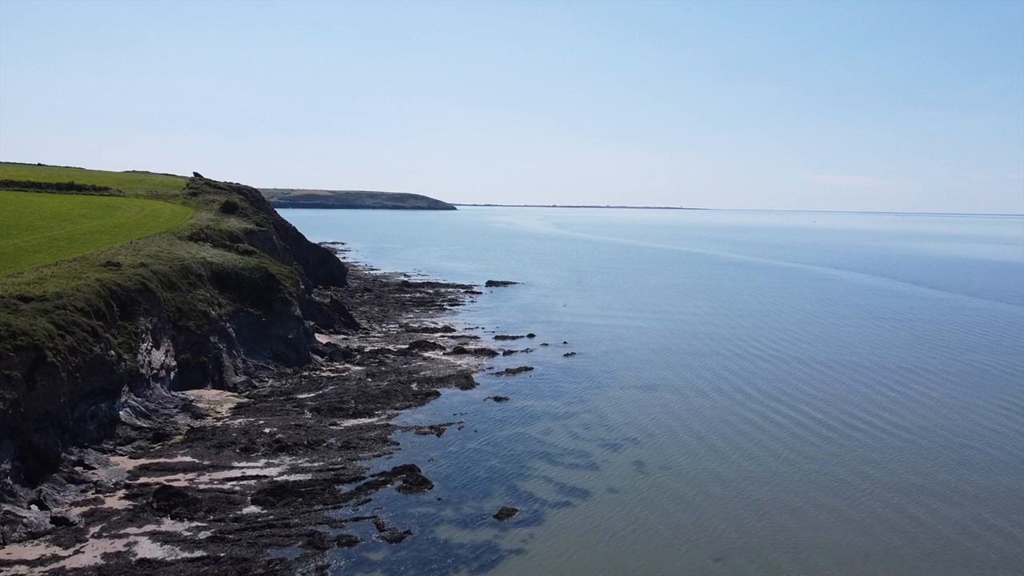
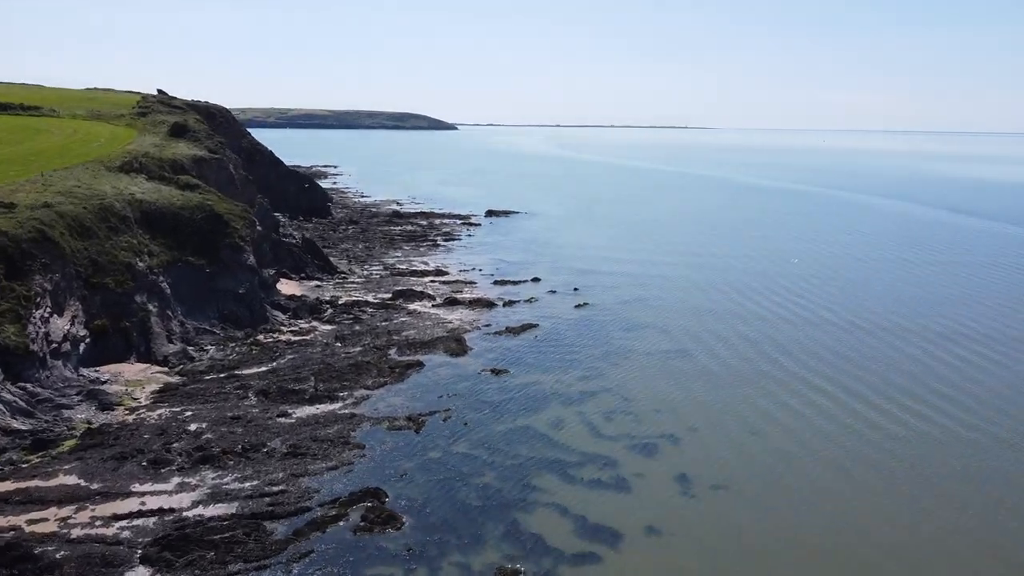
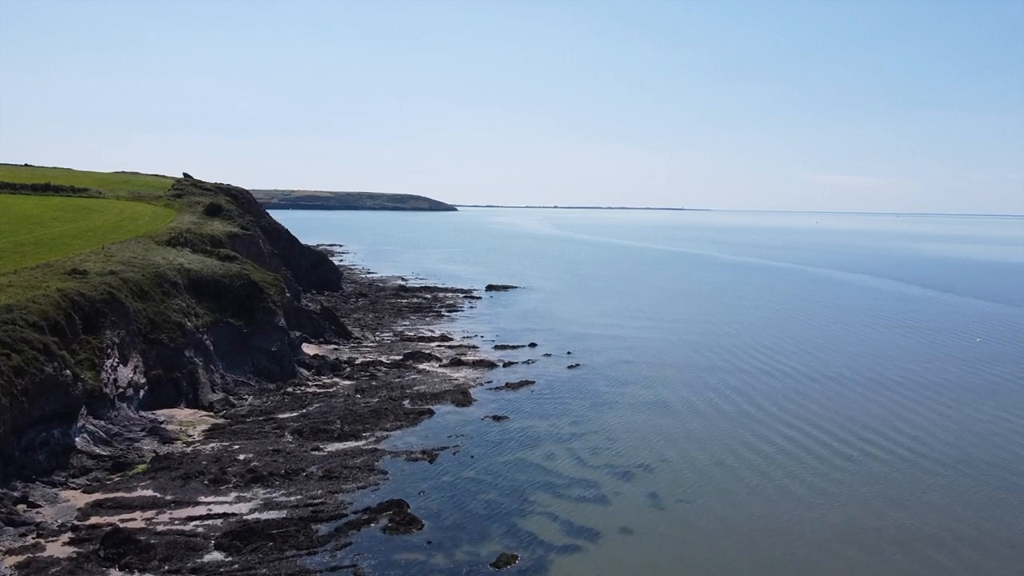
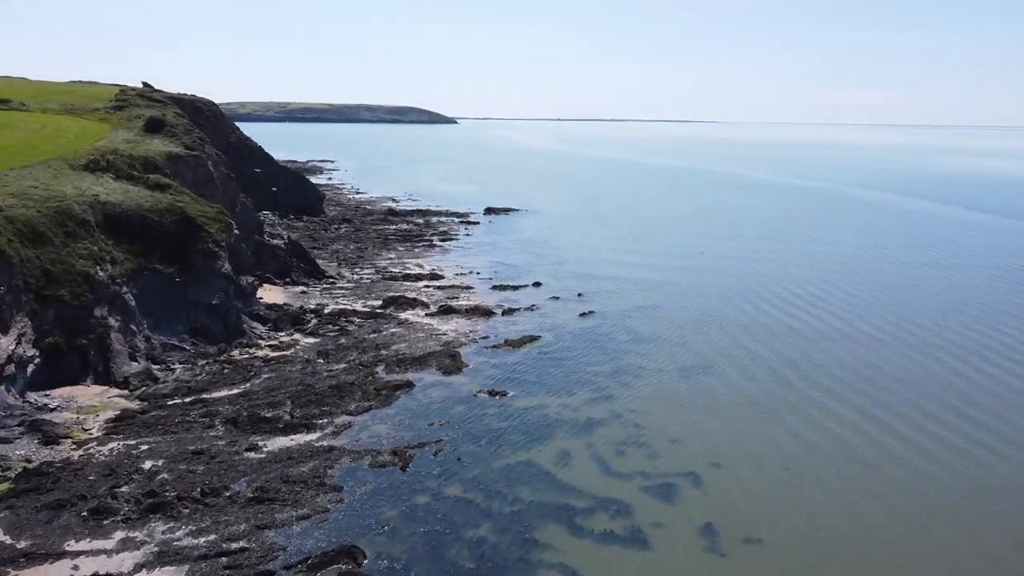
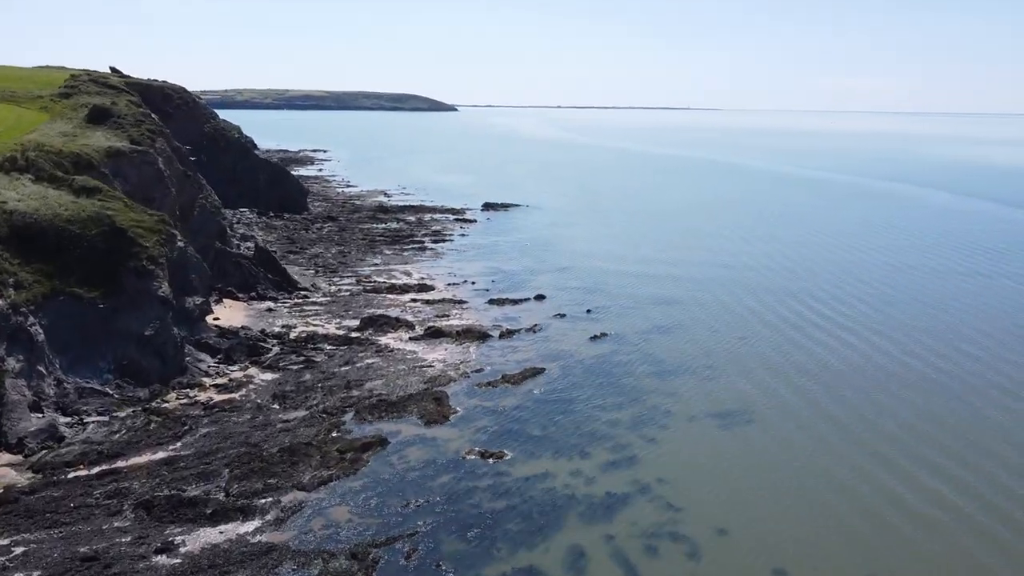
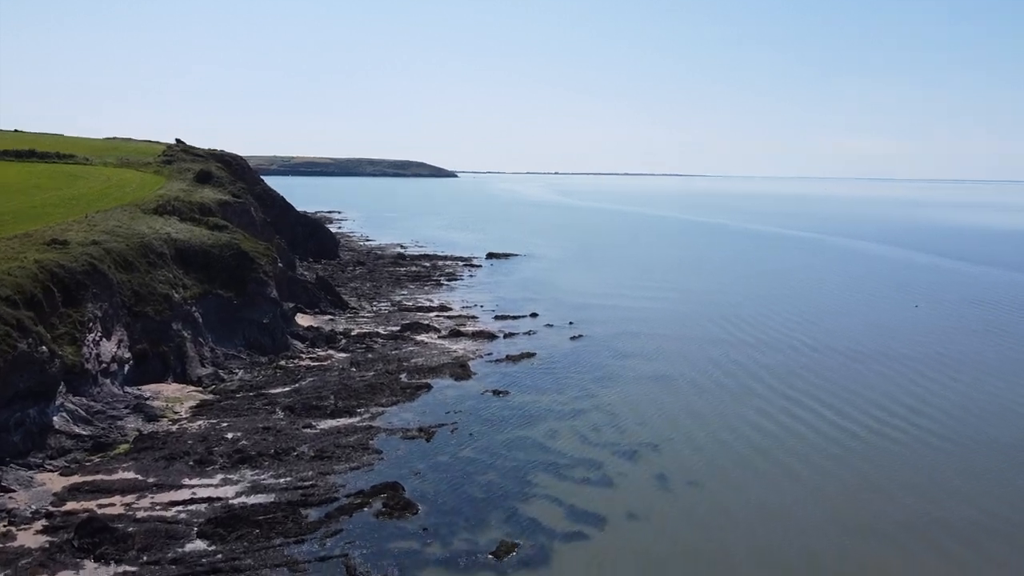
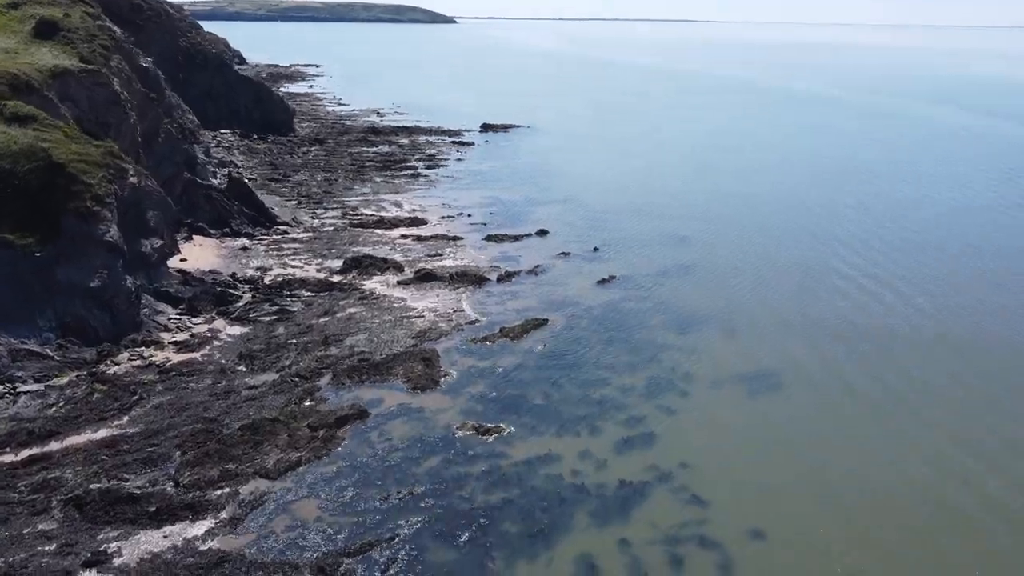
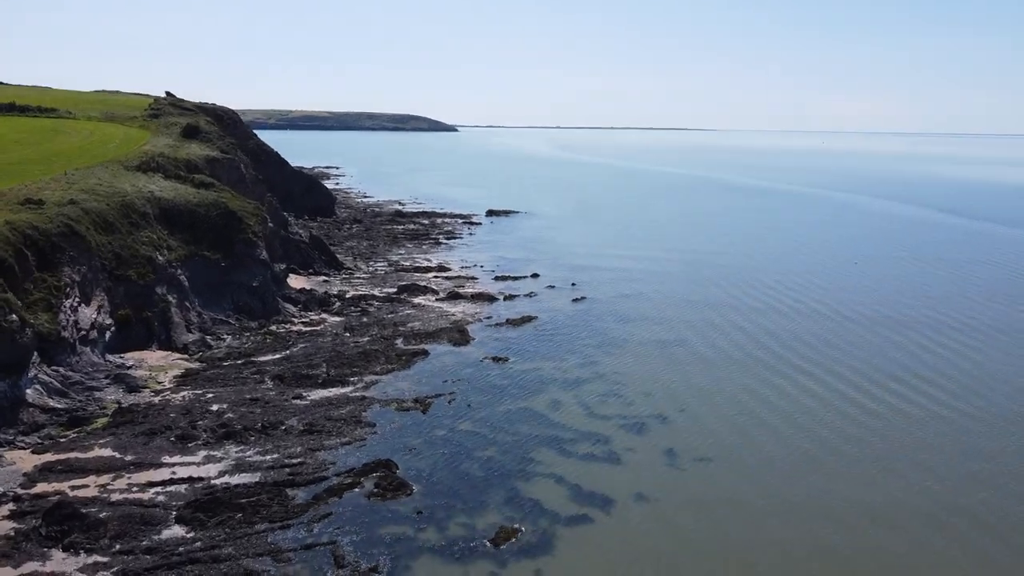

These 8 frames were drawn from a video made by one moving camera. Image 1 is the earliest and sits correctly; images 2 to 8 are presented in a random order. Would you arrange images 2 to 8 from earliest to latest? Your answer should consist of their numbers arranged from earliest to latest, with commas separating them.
3, 6, 8, 2, 4, 5, 7
